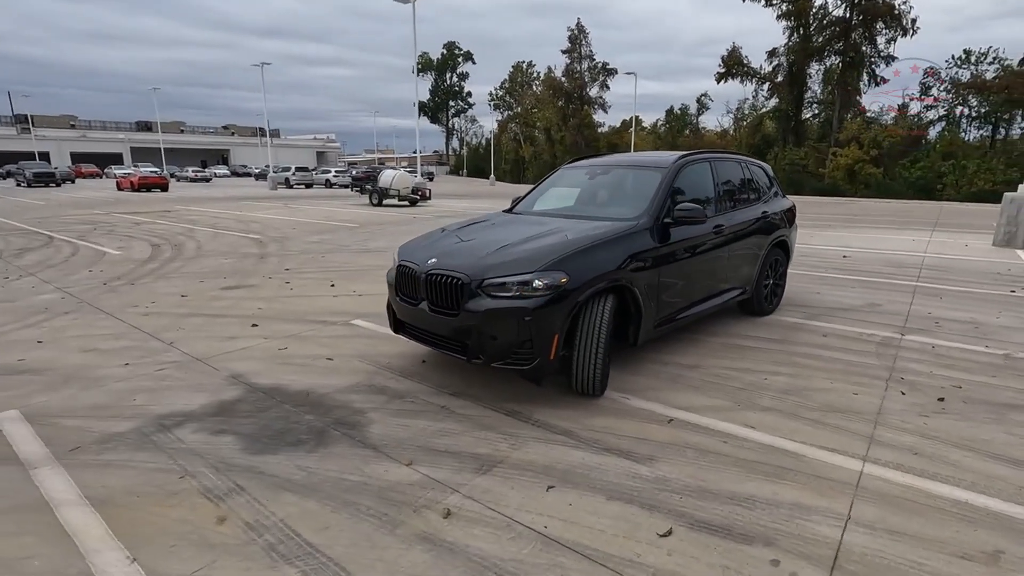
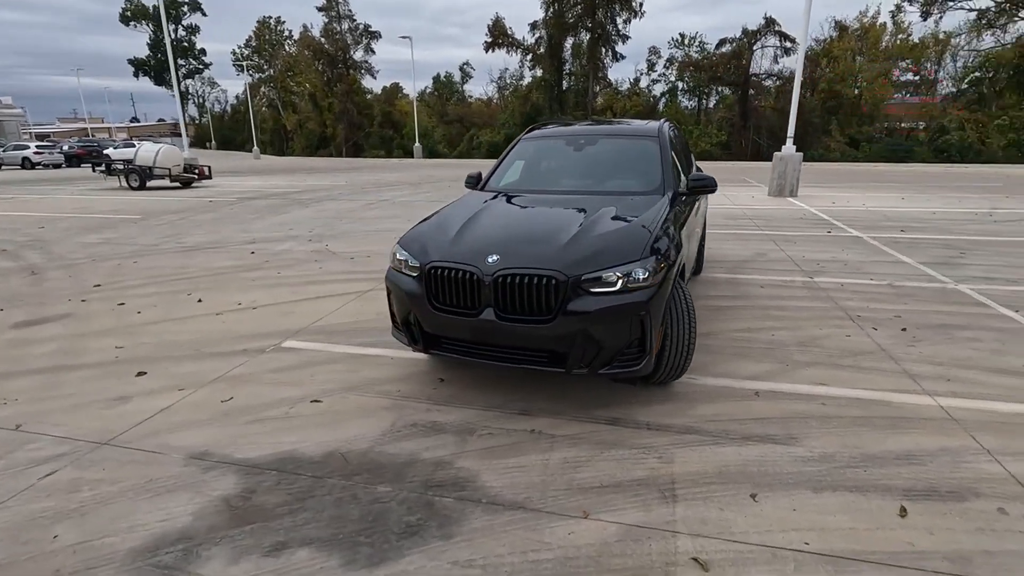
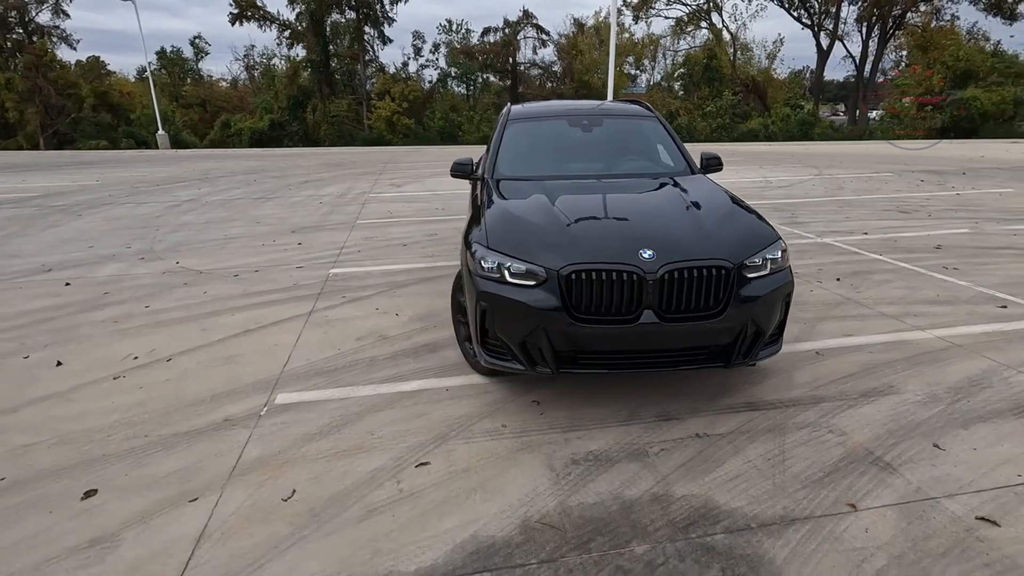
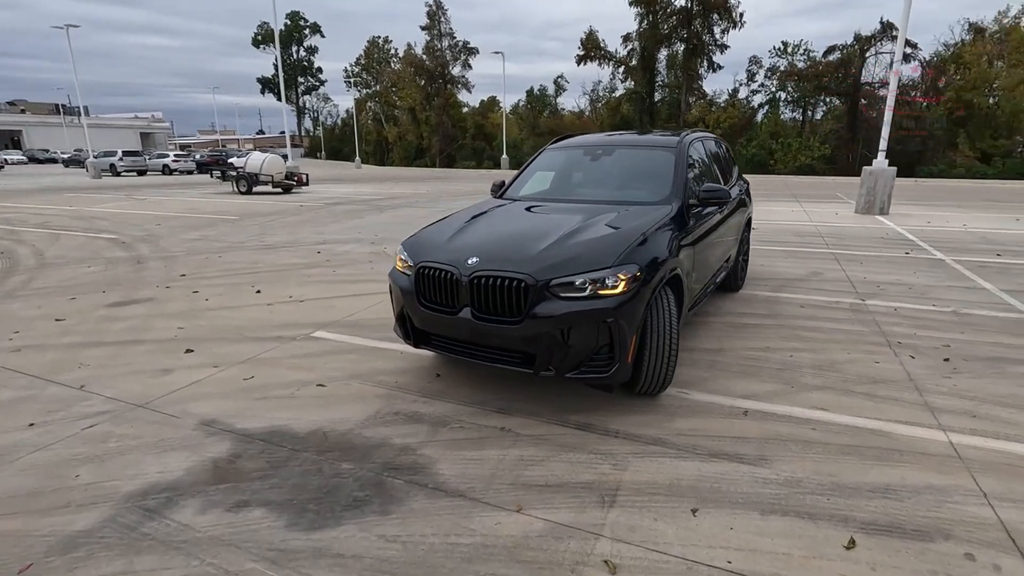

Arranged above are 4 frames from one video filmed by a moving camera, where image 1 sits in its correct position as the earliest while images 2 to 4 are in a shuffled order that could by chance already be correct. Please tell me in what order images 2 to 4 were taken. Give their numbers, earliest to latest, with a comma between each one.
4, 2, 3
